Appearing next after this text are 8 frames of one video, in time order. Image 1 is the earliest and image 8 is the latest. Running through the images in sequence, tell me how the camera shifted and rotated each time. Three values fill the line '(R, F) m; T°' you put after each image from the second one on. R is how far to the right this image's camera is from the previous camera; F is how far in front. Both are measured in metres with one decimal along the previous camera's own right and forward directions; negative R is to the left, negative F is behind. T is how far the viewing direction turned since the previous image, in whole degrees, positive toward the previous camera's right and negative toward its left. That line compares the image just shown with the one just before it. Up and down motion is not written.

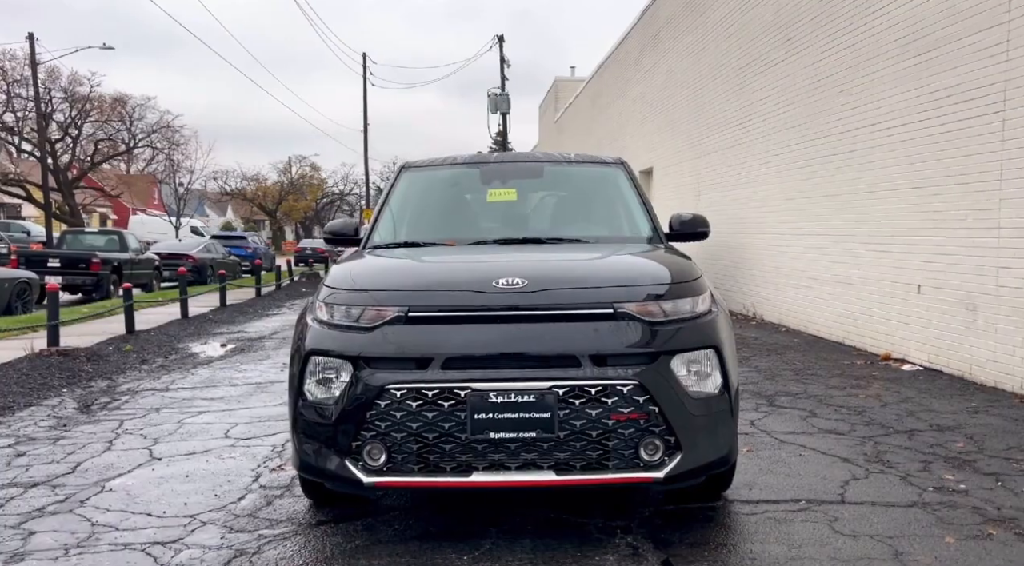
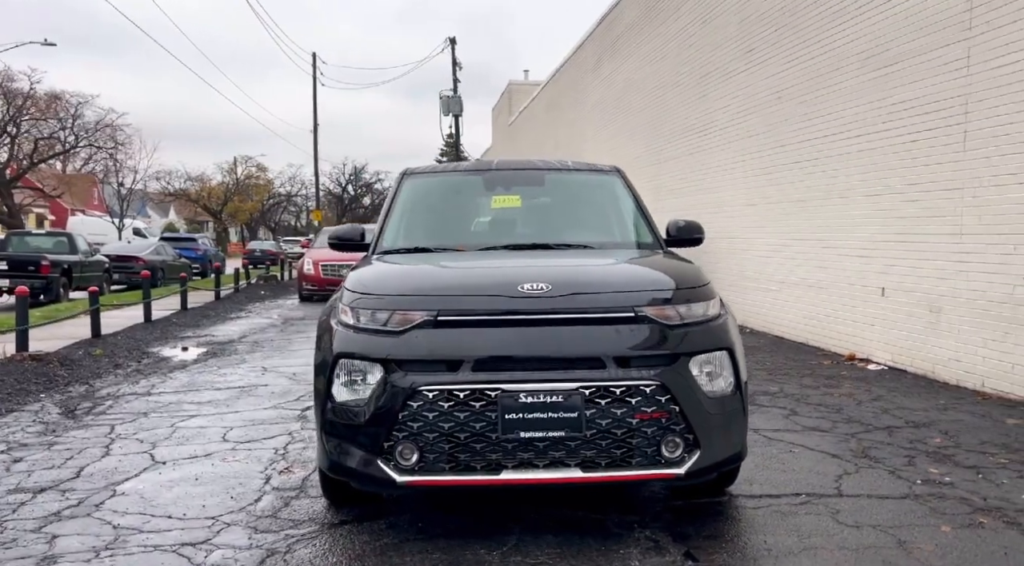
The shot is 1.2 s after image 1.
(-0.3, -0.1) m; +3°
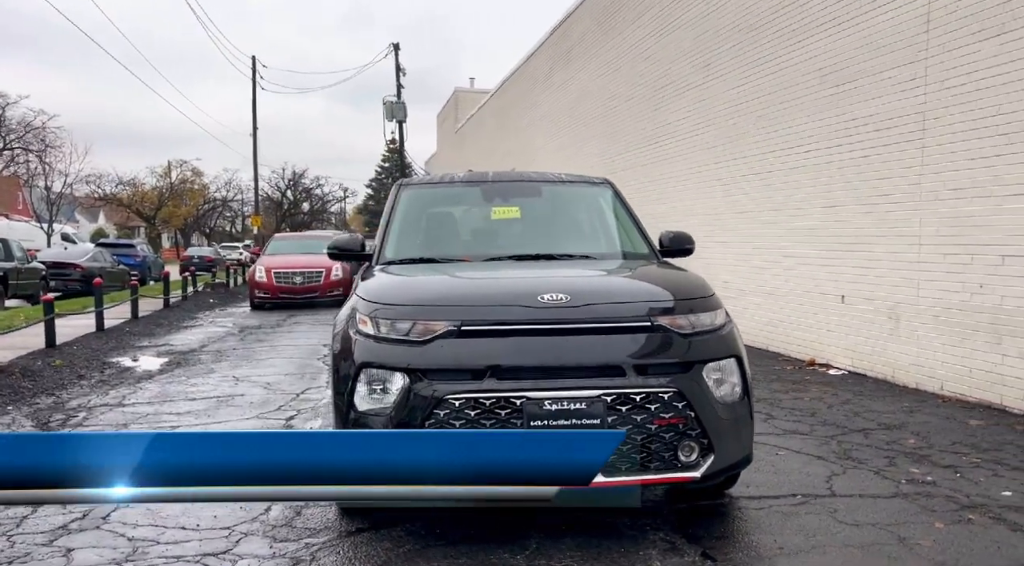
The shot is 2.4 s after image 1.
(-0.3, -0.1) m; +4°
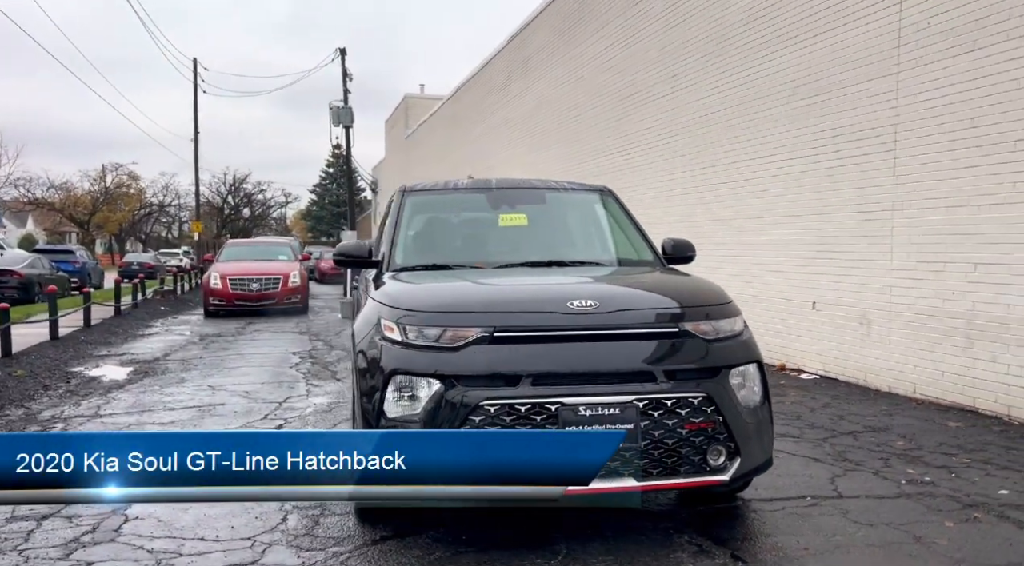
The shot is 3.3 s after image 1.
(-0.3, 0.0) m; +3°
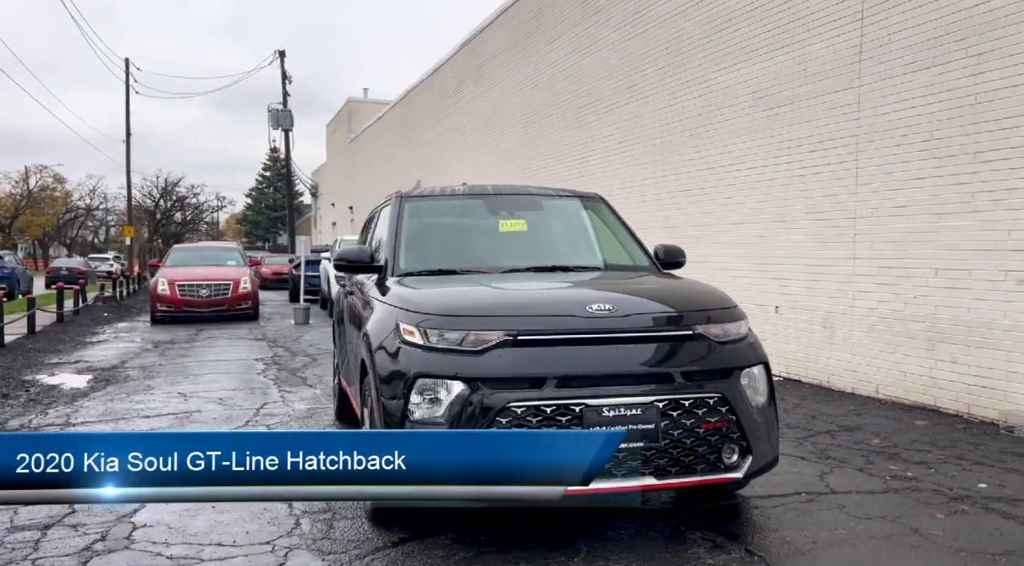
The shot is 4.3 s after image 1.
(-0.3, -0.1) m; +4°
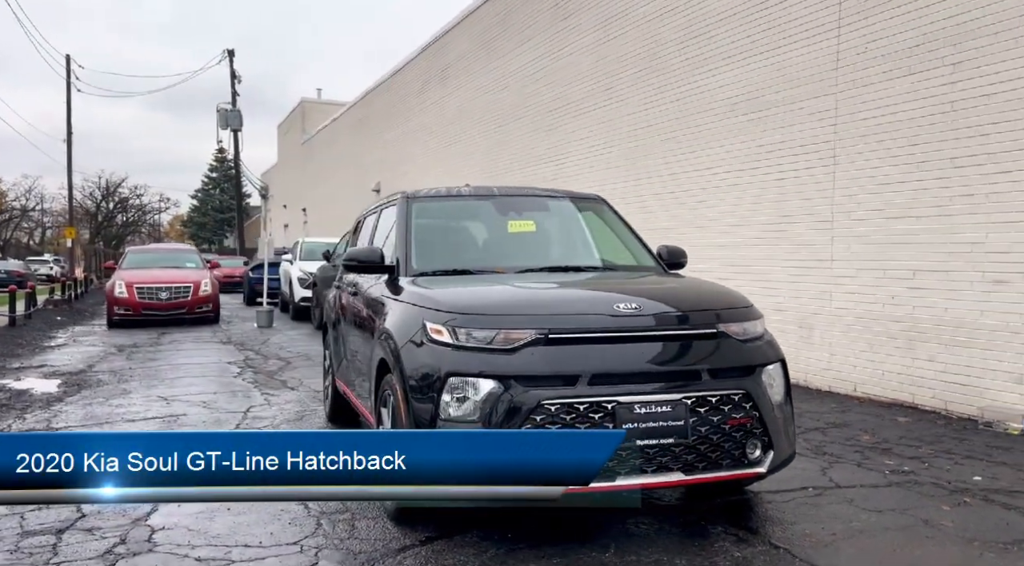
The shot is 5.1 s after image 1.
(-0.3, 0.0) m; +3°
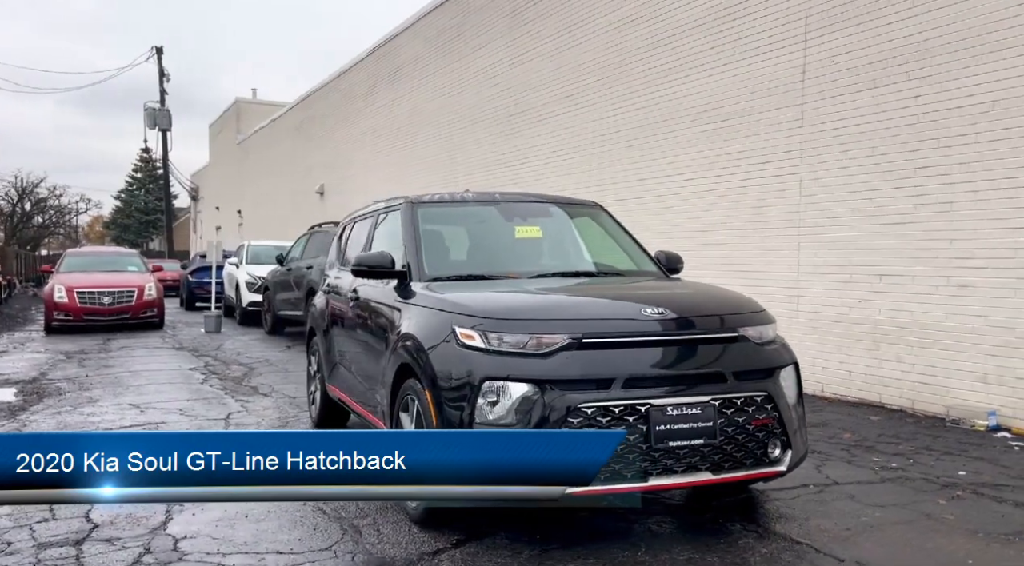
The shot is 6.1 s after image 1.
(-0.4, 0.0) m; +4°
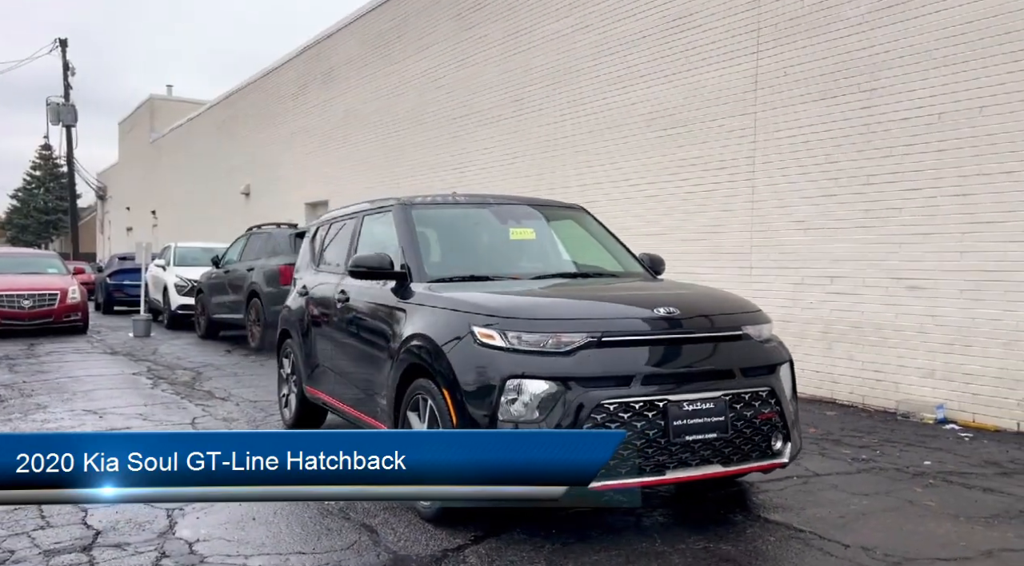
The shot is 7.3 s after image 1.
(-0.4, -0.1) m; +5°
